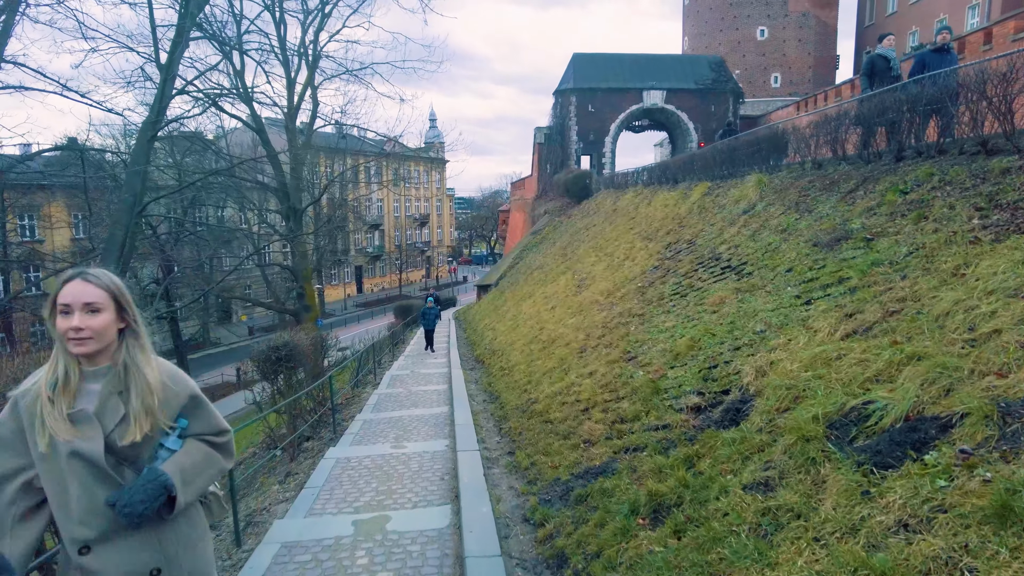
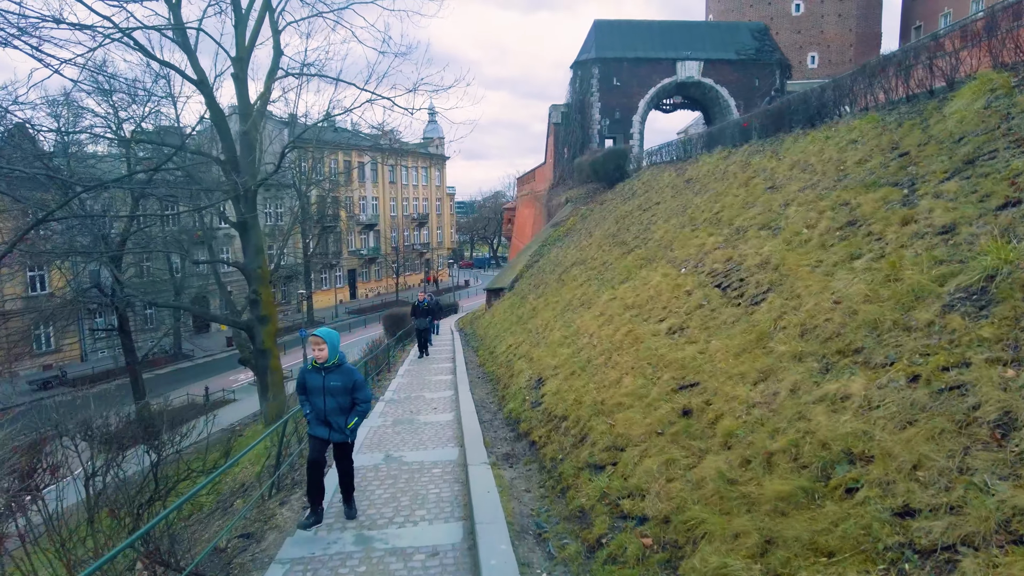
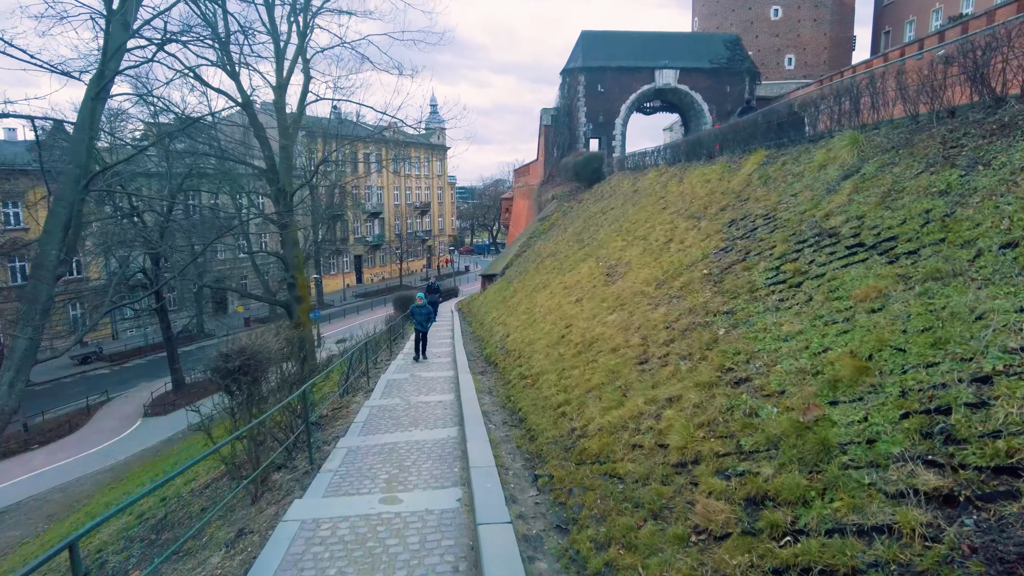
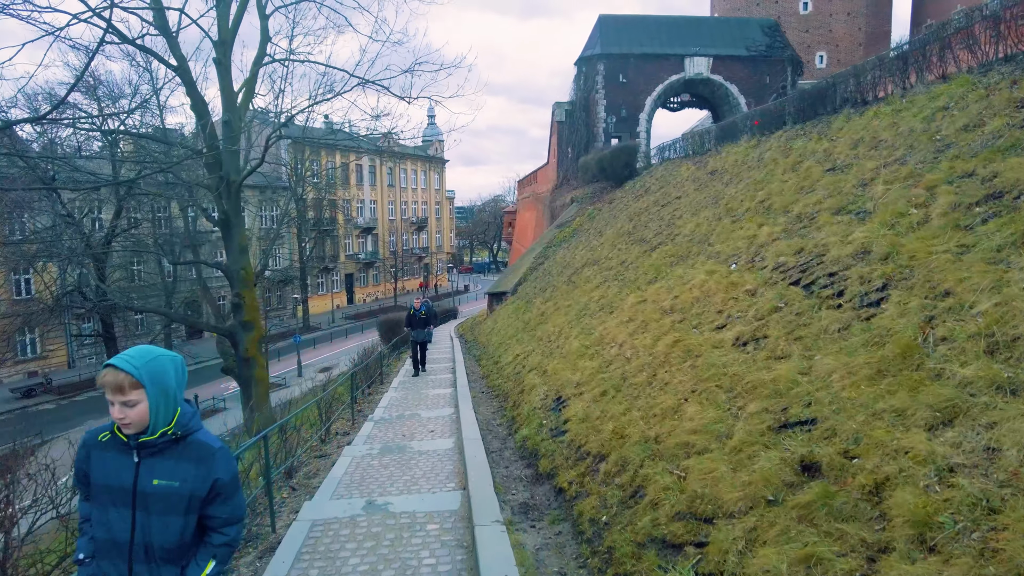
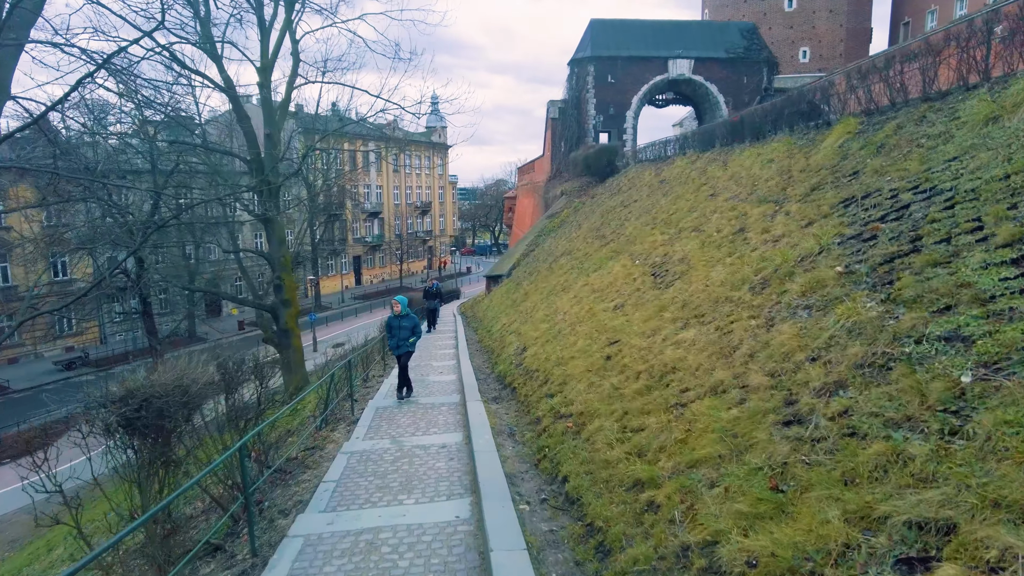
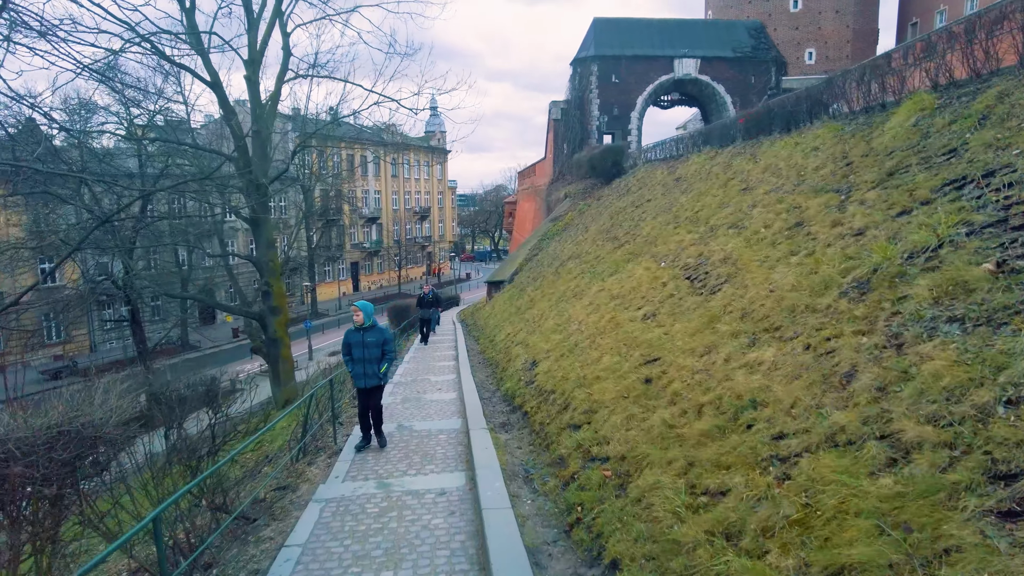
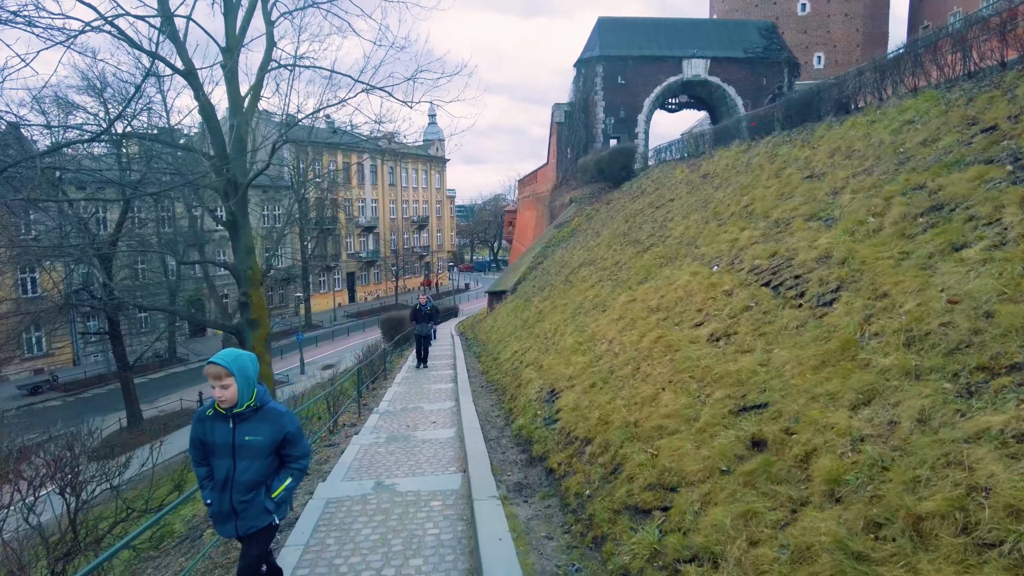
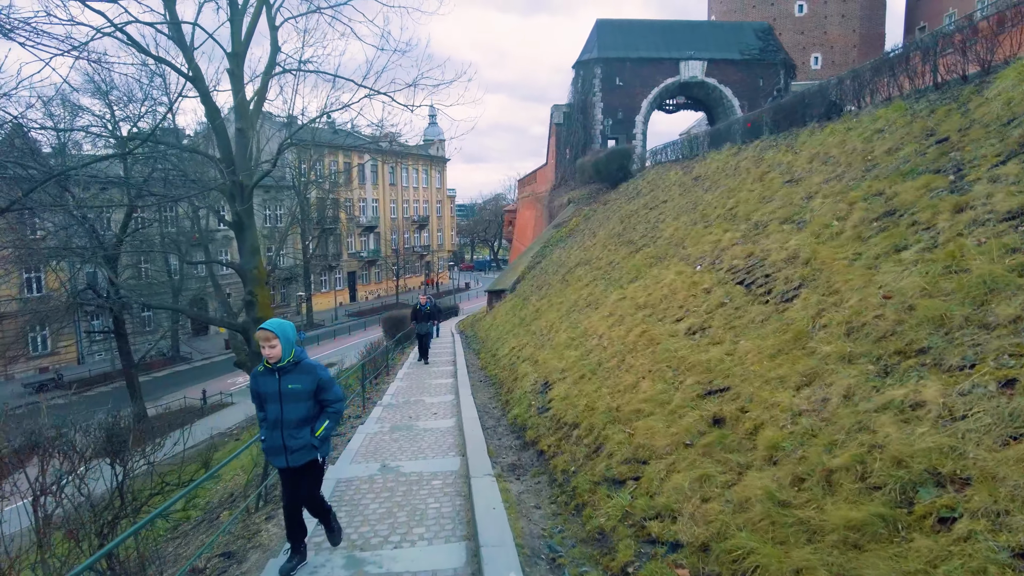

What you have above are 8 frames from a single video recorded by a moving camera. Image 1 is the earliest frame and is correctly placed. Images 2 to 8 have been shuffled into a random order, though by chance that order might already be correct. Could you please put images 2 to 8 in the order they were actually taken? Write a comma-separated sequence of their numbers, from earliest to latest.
3, 5, 6, 2, 8, 7, 4
